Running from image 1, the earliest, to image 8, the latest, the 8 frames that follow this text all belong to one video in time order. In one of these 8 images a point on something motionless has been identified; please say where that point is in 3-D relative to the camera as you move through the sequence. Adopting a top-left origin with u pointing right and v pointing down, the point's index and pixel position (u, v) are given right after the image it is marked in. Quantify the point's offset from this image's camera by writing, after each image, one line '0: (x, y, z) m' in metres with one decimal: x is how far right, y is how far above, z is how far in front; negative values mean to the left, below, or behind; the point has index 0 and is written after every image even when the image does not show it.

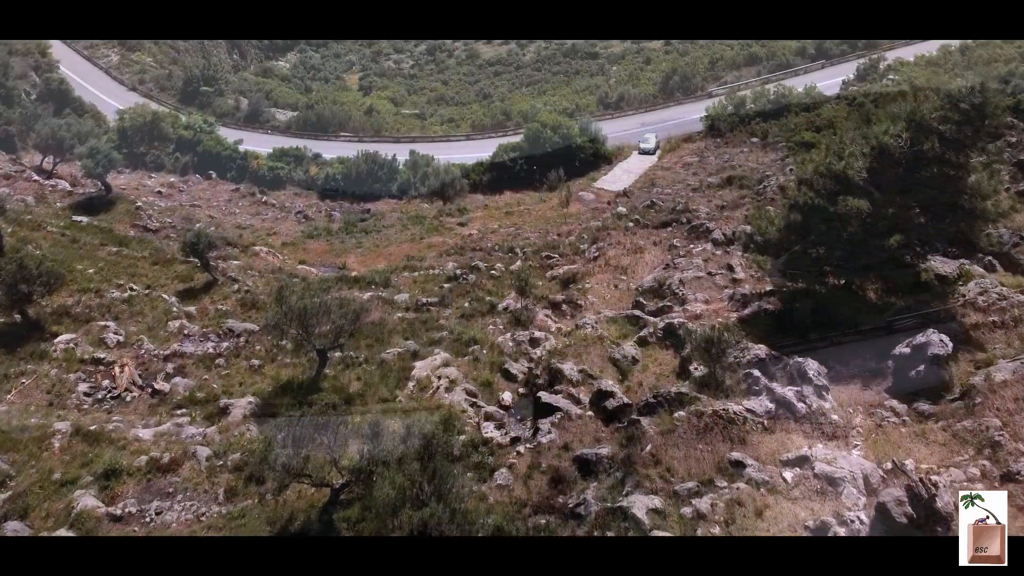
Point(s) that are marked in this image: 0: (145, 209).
0: (-8.7, +1.9, +19.1) m
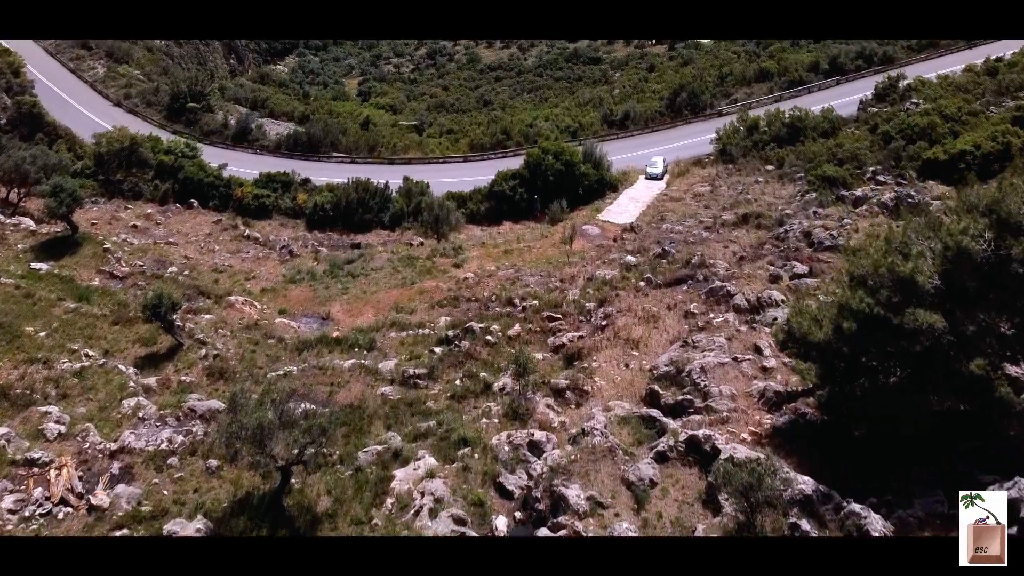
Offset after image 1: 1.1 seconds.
0: (-8.7, +0.8, +17.7) m
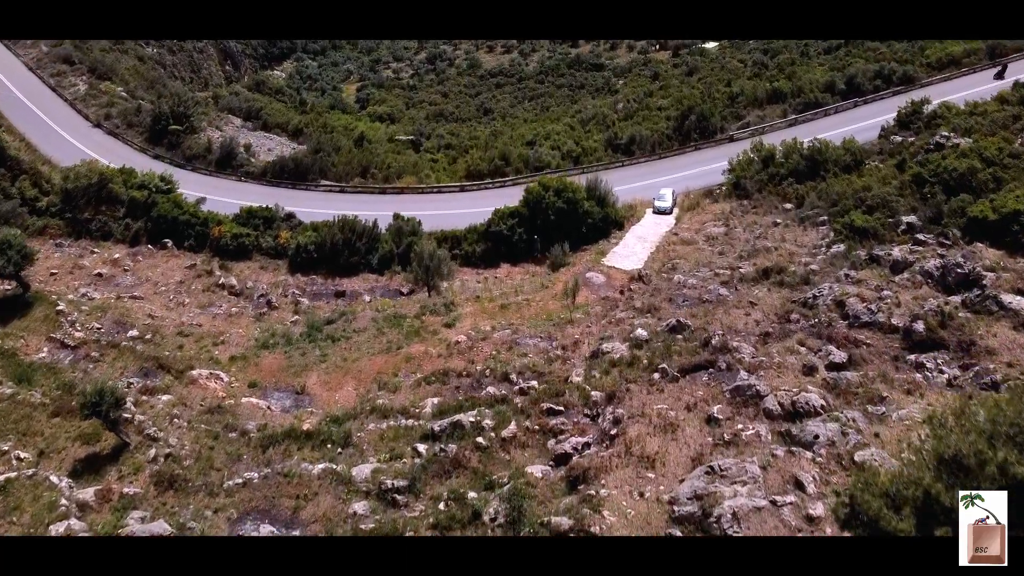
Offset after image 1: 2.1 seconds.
0: (-8.7, -0.4, +16.0) m
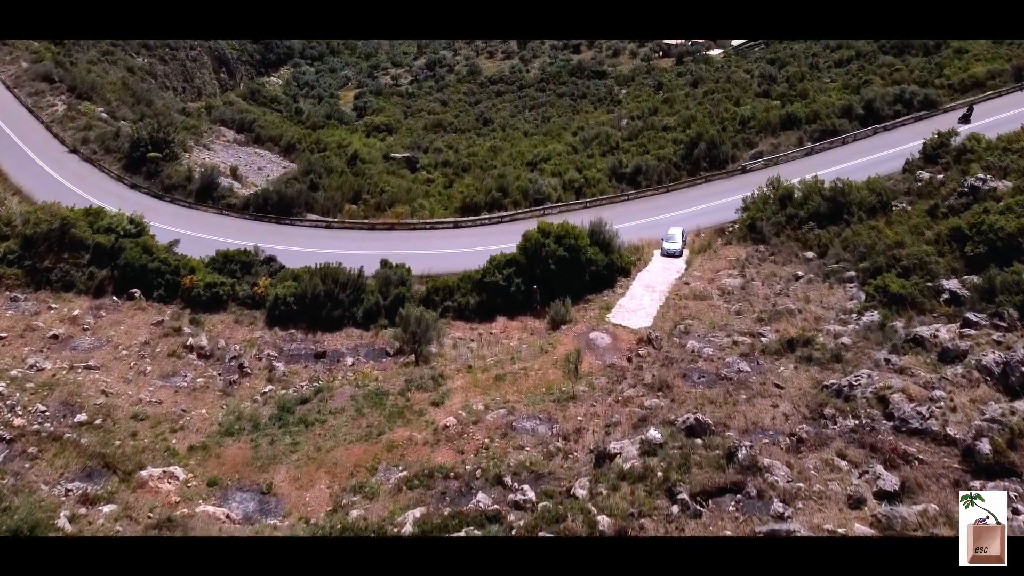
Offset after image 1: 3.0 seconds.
0: (-8.8, -1.8, +14.3) m
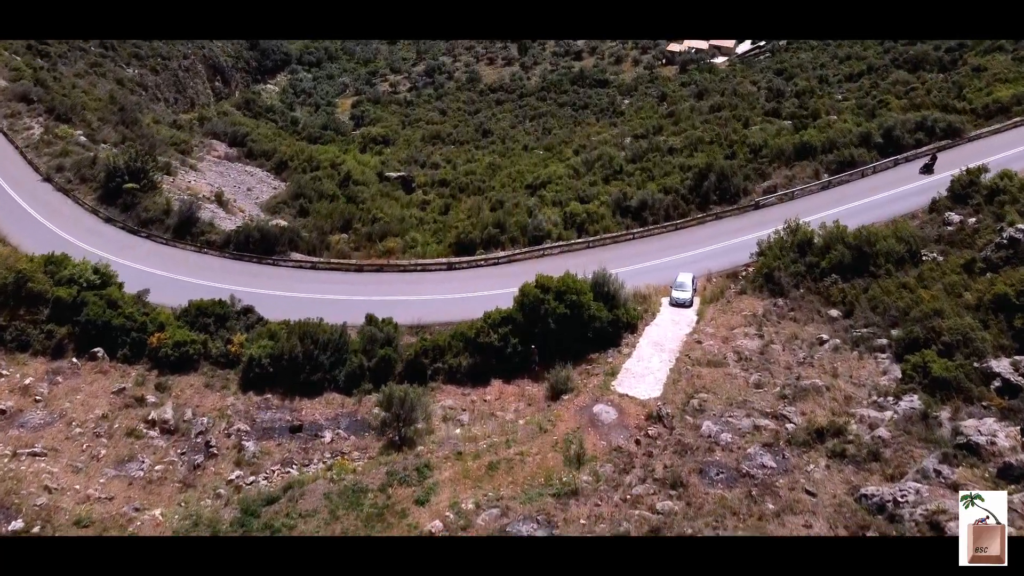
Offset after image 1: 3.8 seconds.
0: (-8.9, -3.1, +12.6) m
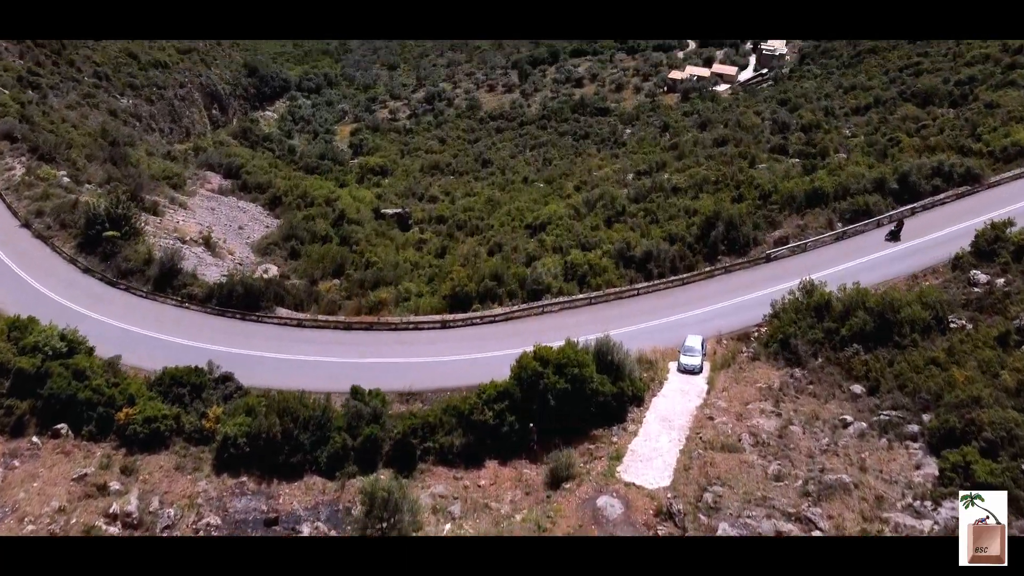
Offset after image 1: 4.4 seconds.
0: (-9.0, -4.5, +11.2) m
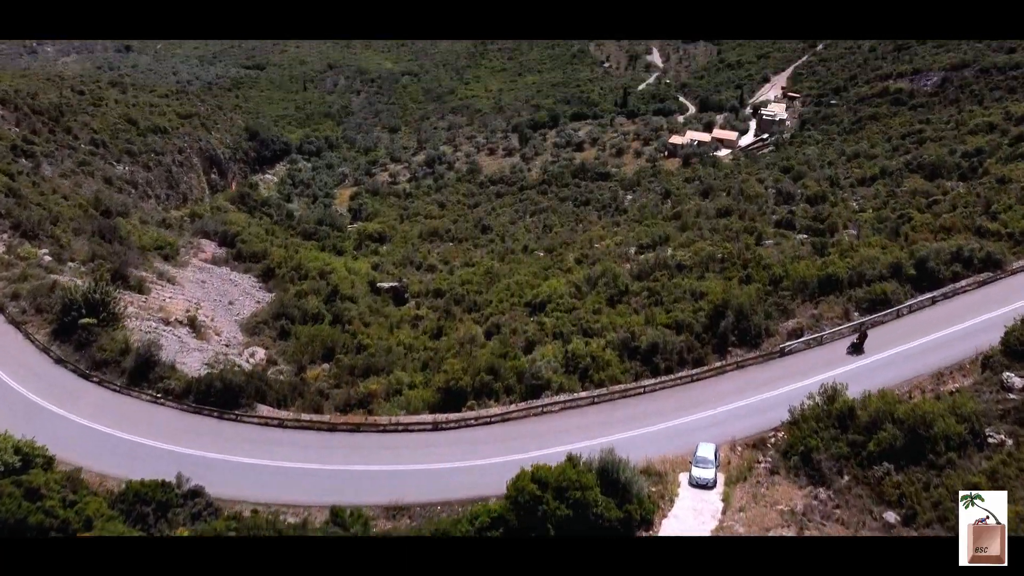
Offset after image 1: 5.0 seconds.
0: (-9.1, -6.3, +9.4) m
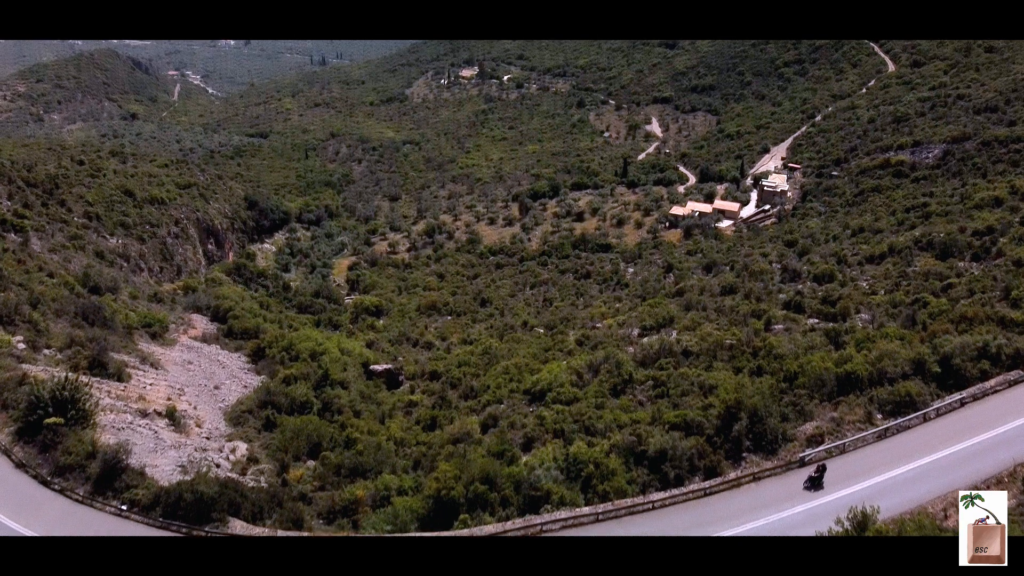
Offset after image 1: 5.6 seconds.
0: (-9.2, -7.9, +7.3) m
